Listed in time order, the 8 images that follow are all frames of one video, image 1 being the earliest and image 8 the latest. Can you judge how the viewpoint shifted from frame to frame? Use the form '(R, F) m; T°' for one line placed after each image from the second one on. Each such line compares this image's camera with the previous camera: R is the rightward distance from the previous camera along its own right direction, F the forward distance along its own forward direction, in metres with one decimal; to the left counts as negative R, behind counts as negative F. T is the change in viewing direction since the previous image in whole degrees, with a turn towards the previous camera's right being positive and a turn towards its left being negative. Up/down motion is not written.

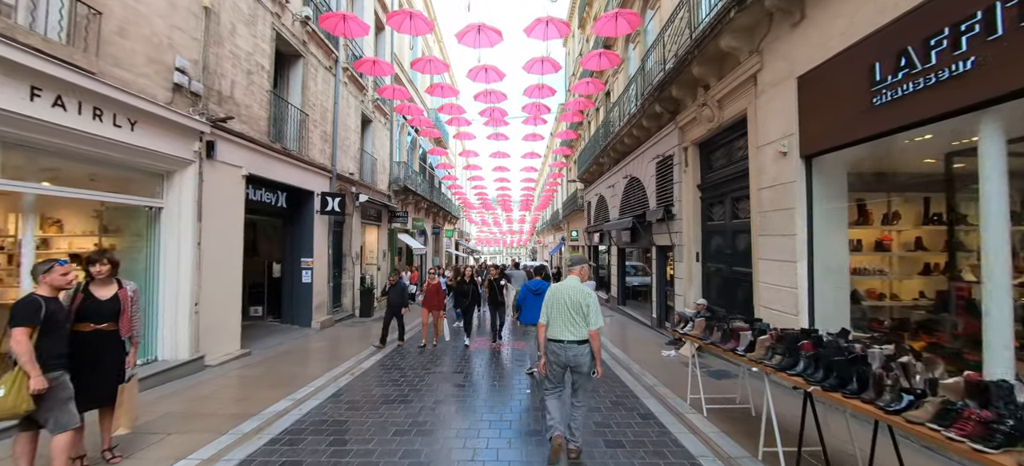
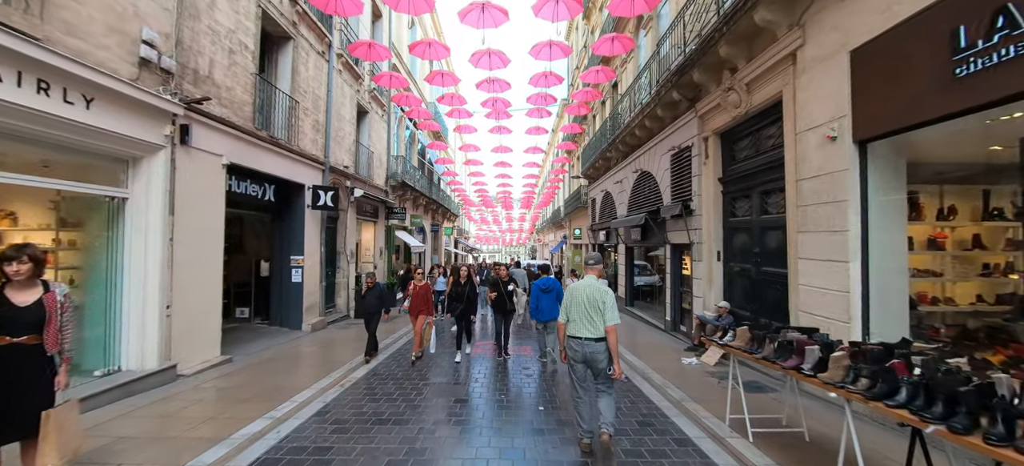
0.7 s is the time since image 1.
(-0.2, +0.7) m; 0°
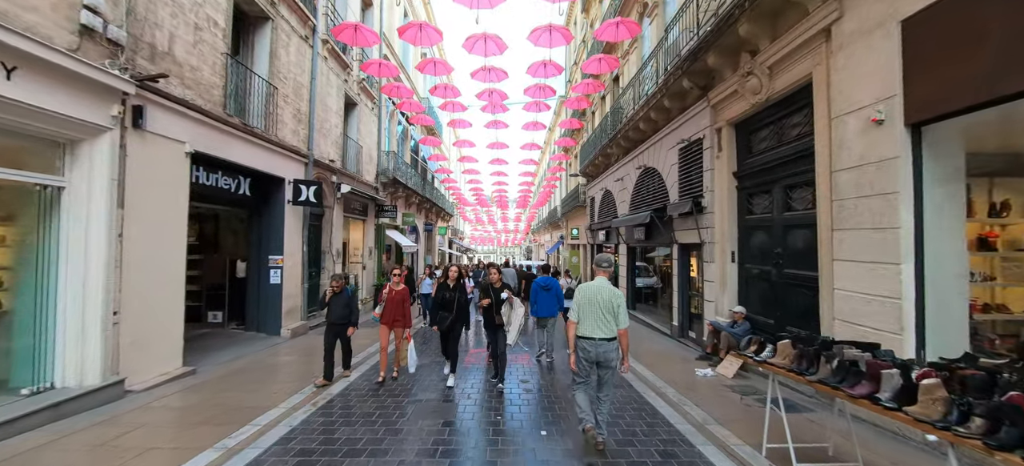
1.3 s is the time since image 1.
(0.0, +0.7) m; +1°
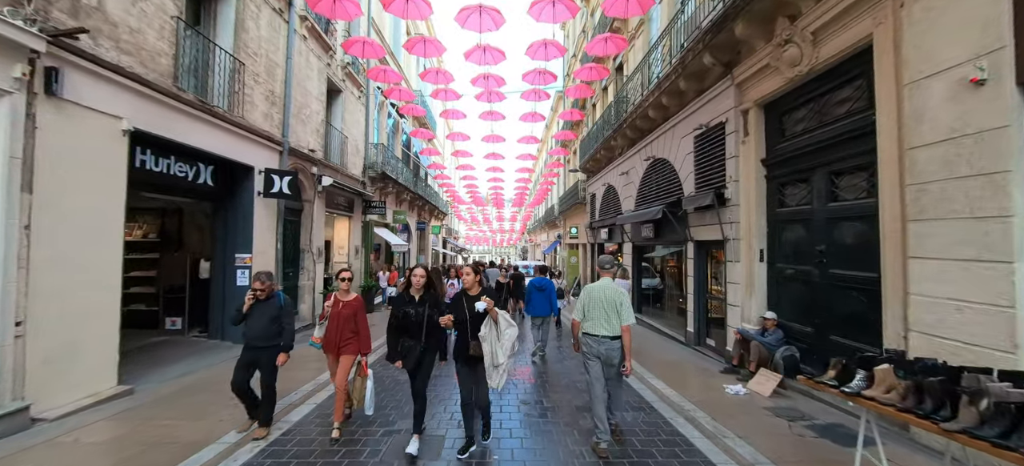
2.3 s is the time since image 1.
(-0.1, +0.9) m; +1°
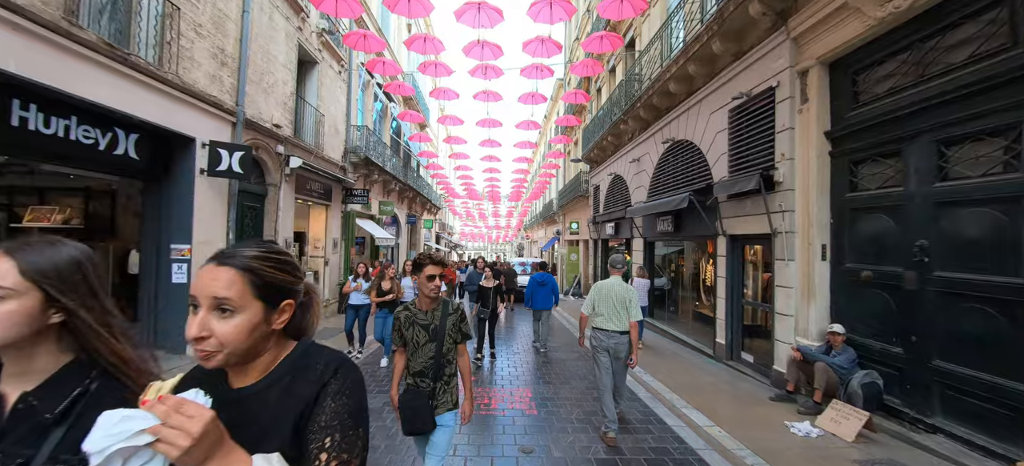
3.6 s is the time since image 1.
(0.0, +1.3) m; +1°
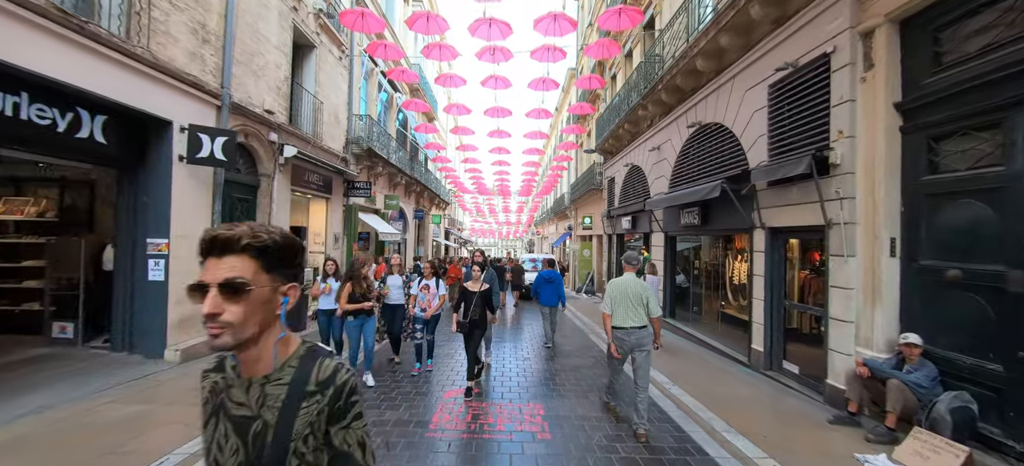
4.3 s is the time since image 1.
(0.0, +0.7) m; -2°
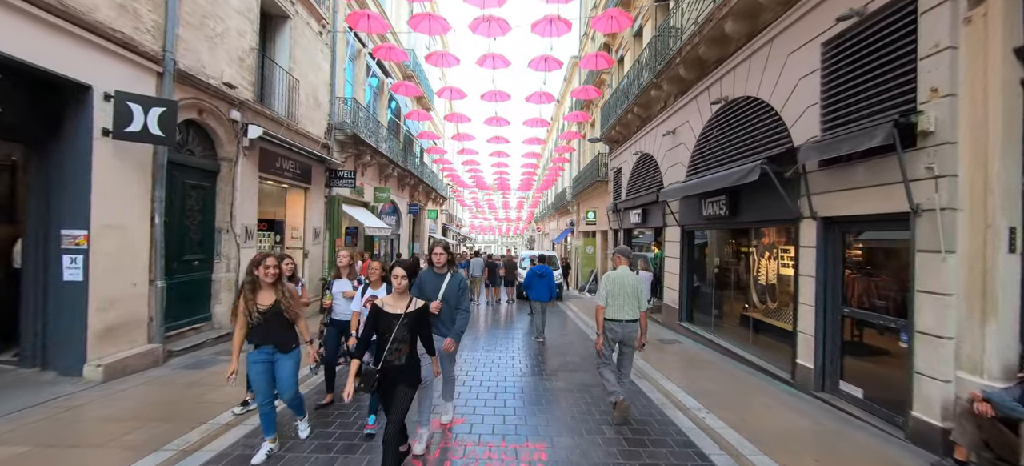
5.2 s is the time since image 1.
(+0.1, +1.0) m; 0°
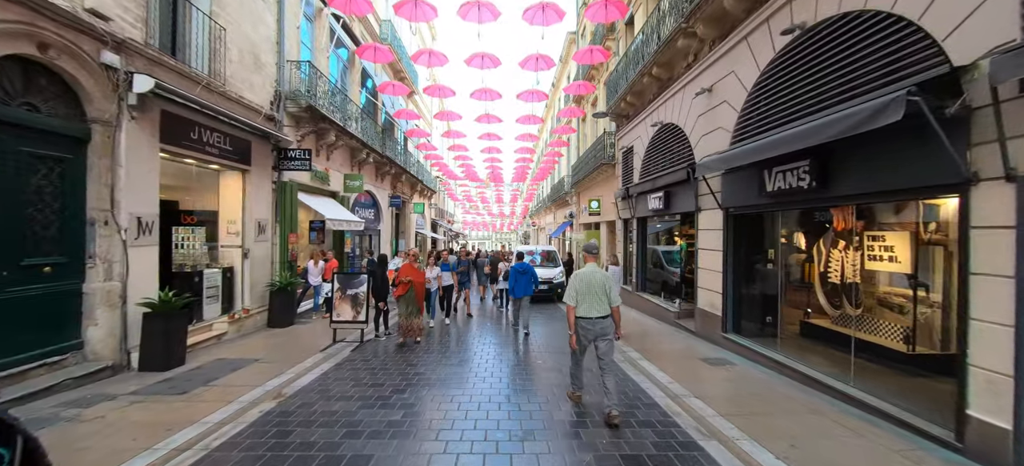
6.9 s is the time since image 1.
(0.0, +2.0) m; +1°
